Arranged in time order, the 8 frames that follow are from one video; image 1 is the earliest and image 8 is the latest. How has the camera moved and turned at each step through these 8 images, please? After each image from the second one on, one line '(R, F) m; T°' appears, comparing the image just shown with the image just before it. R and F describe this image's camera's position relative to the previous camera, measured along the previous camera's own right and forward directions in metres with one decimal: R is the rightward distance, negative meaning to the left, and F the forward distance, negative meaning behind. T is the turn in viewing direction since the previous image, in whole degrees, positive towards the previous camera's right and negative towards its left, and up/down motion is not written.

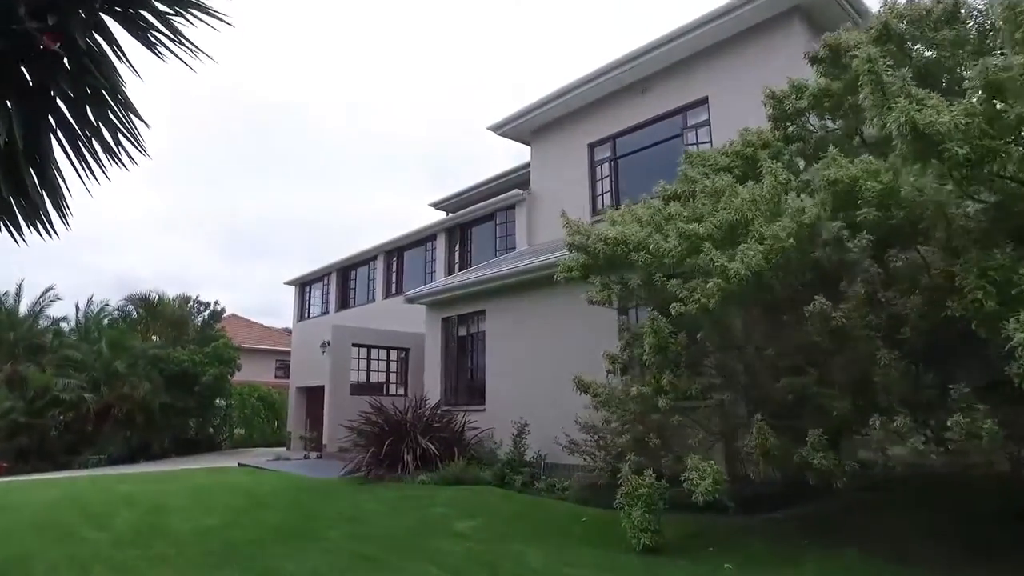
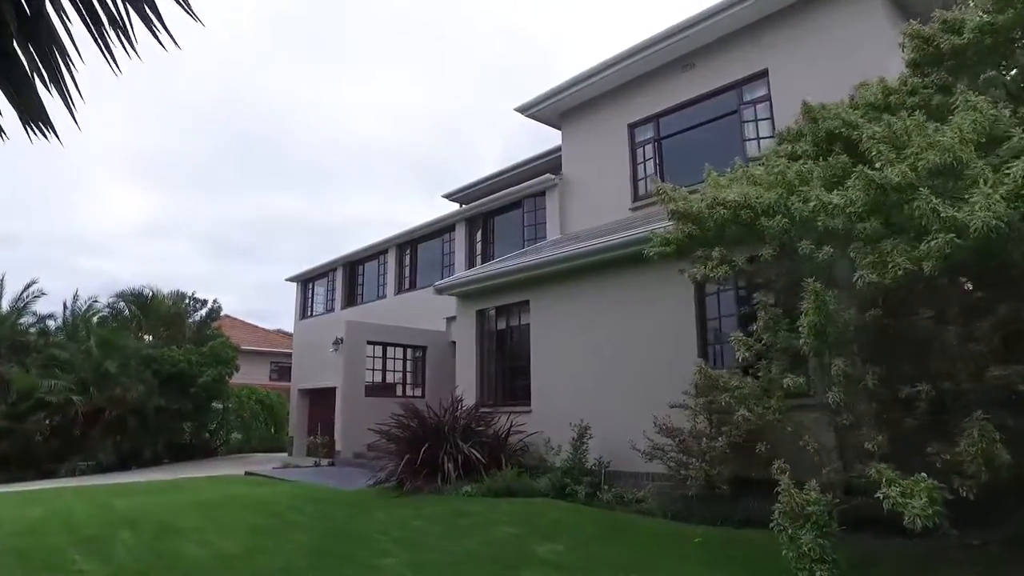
(-0.9, +1.0) m; +1°
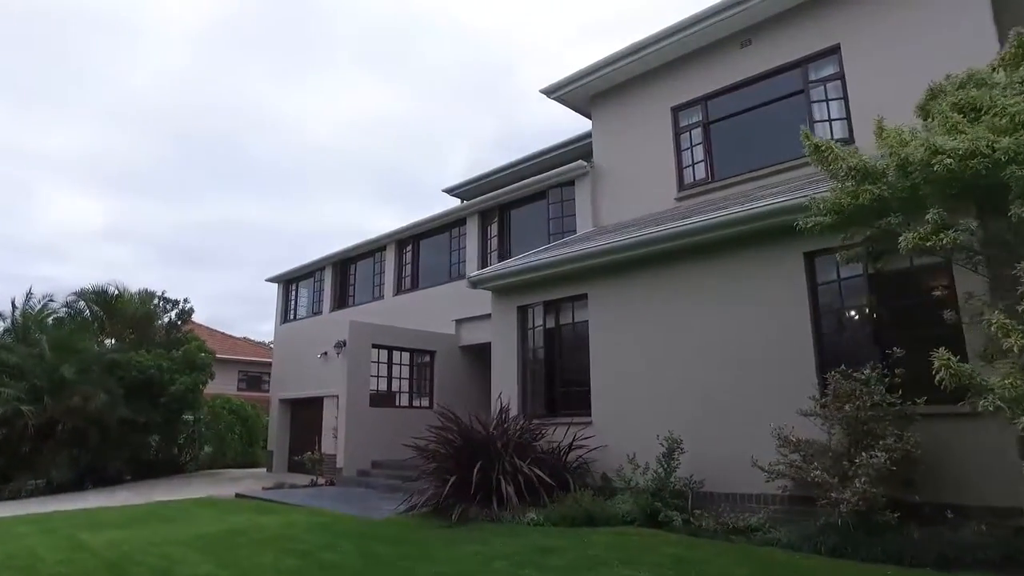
(-1.2, +1.3) m; +3°
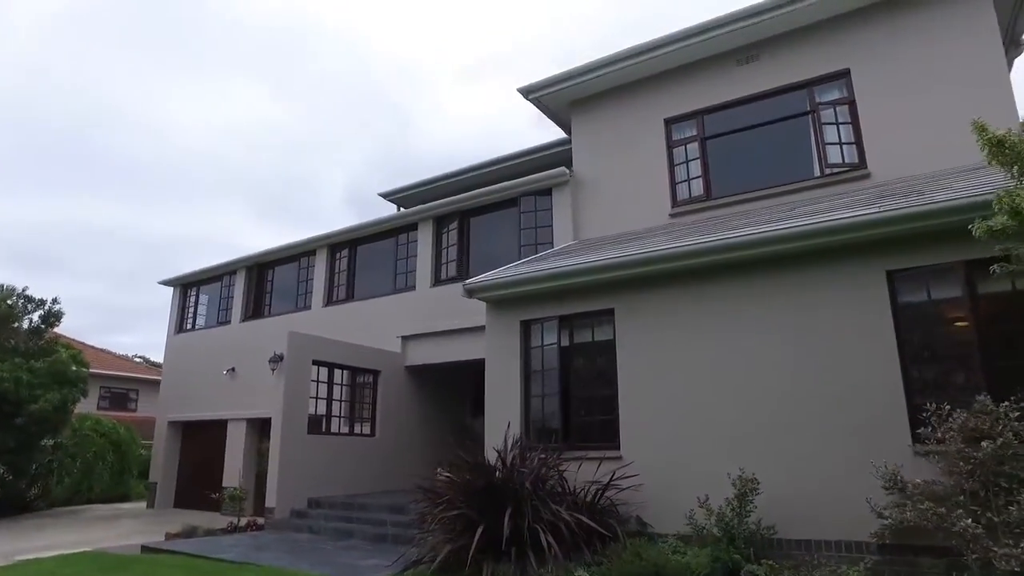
(-1.5, +1.3) m; +11°
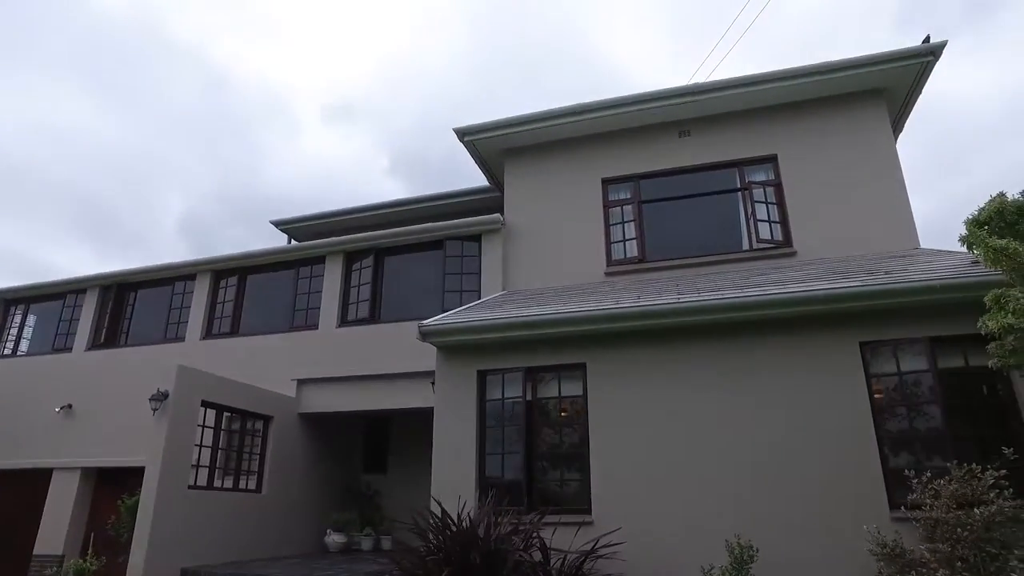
(-1.4, +0.7) m; +14°
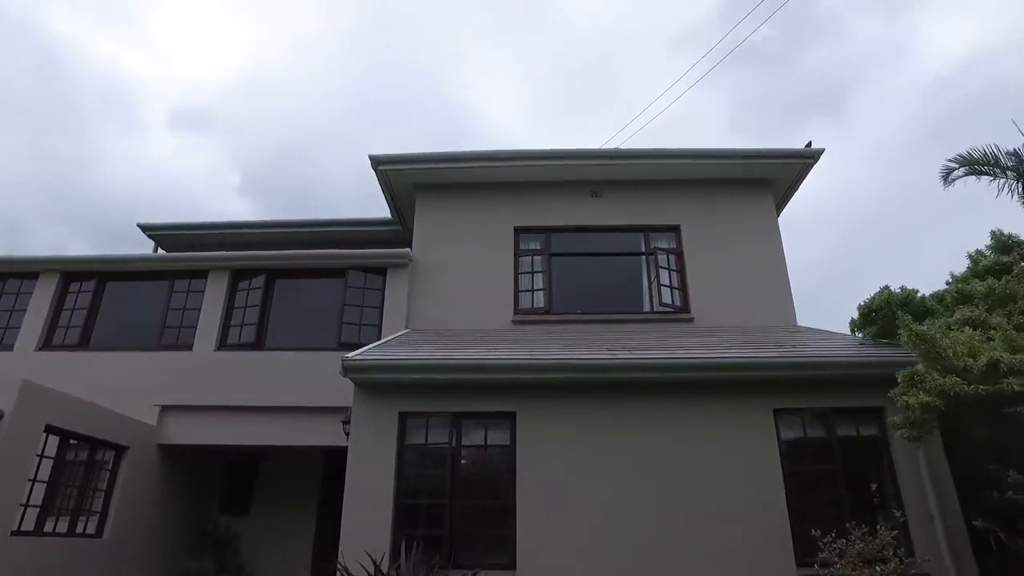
(-1.0, +0.3) m; +13°
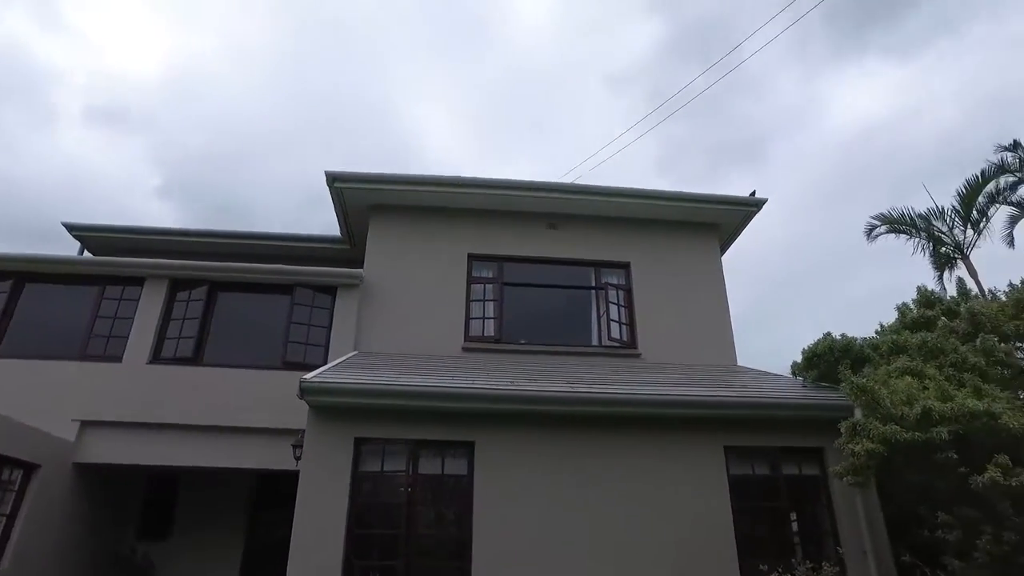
(-0.4, 0.0) m; +7°
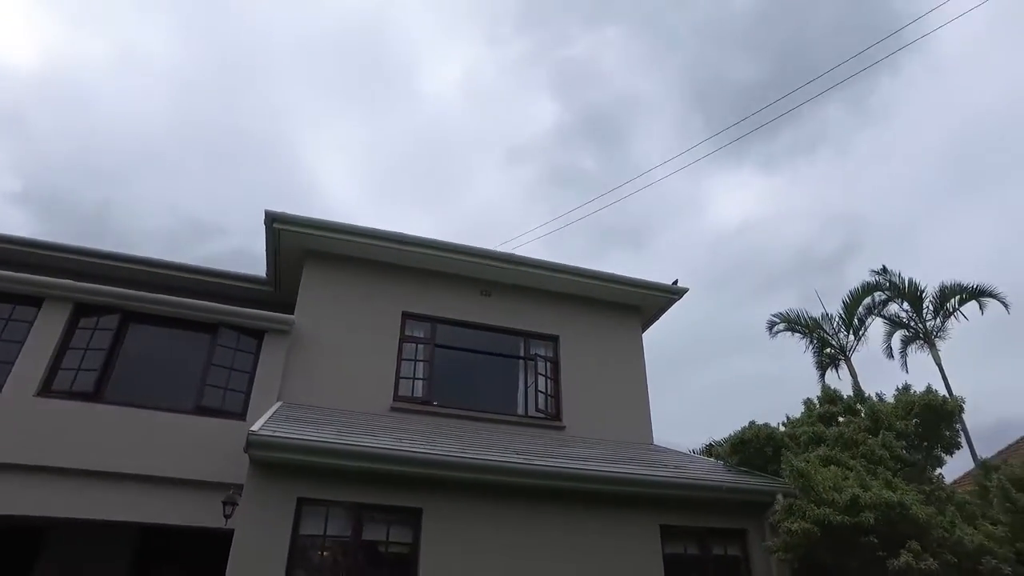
(-0.9, 0.0) m; +10°
